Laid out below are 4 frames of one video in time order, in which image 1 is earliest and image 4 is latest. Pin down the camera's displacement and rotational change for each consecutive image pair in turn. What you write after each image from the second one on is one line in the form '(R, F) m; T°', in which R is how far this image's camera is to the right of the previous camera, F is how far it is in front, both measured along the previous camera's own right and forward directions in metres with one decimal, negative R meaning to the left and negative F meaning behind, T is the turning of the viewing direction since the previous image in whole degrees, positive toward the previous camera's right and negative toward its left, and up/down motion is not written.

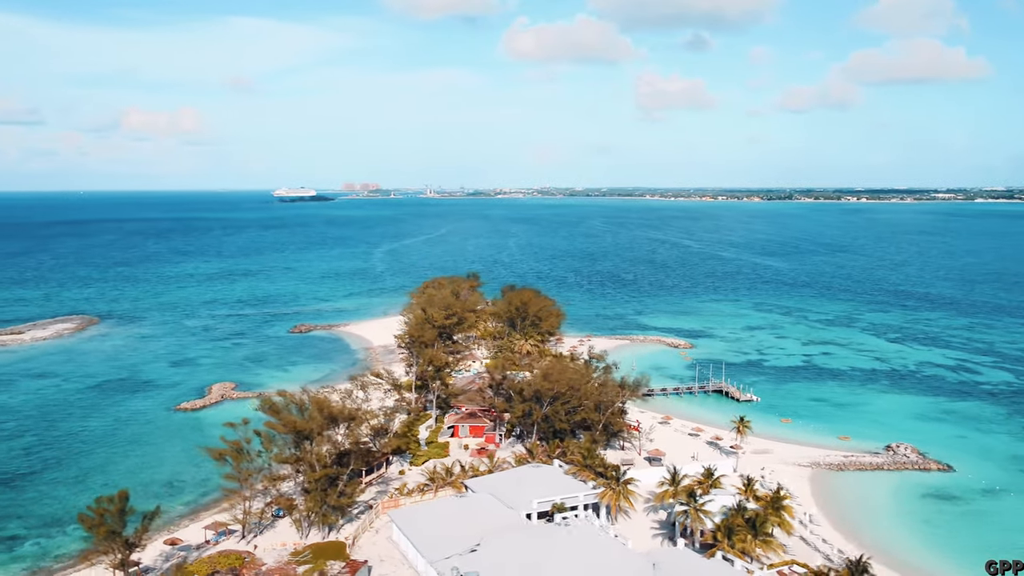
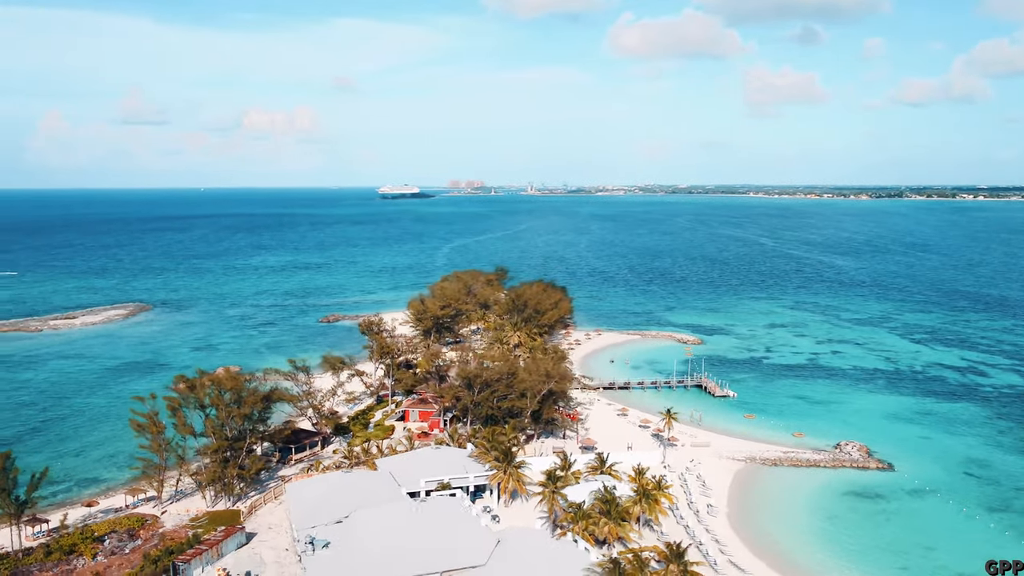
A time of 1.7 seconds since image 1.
(+7.2, -0.9) m; -7°
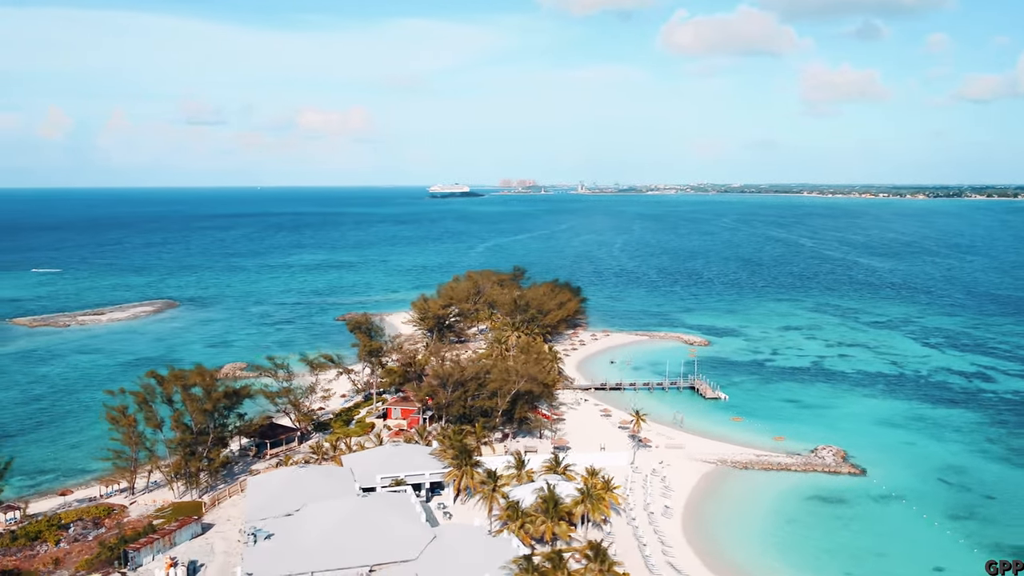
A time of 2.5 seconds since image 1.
(+3.4, -0.5) m; -3°
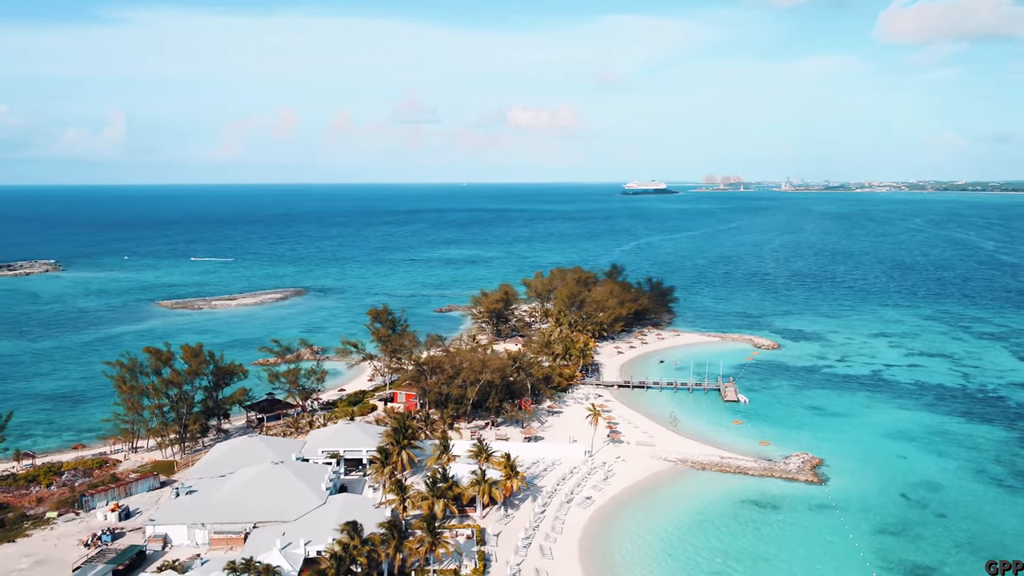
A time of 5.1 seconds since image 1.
(+10.2, -1.1) m; -13°
